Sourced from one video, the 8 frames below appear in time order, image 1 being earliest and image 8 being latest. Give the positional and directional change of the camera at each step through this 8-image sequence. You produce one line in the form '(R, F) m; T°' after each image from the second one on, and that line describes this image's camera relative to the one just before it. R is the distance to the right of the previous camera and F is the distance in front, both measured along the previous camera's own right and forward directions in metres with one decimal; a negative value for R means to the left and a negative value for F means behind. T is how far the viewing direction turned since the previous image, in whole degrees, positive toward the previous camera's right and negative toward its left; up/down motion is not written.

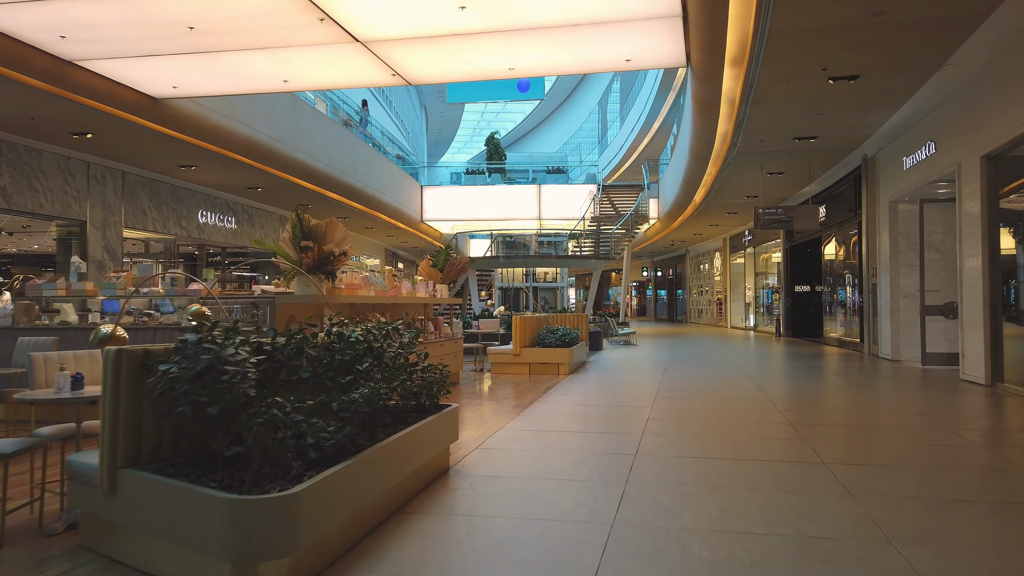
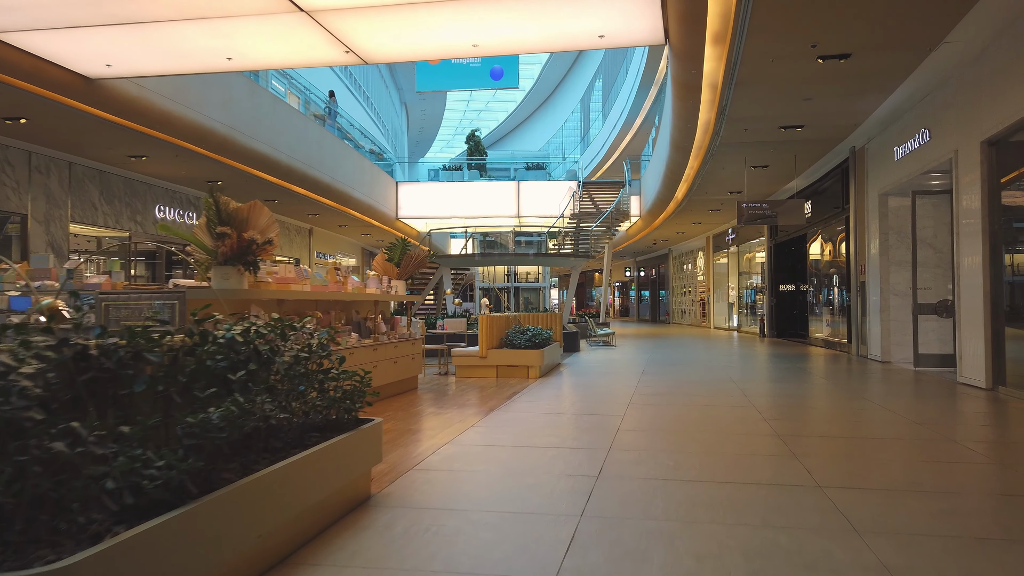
(+0.2, +0.7) m; +1°
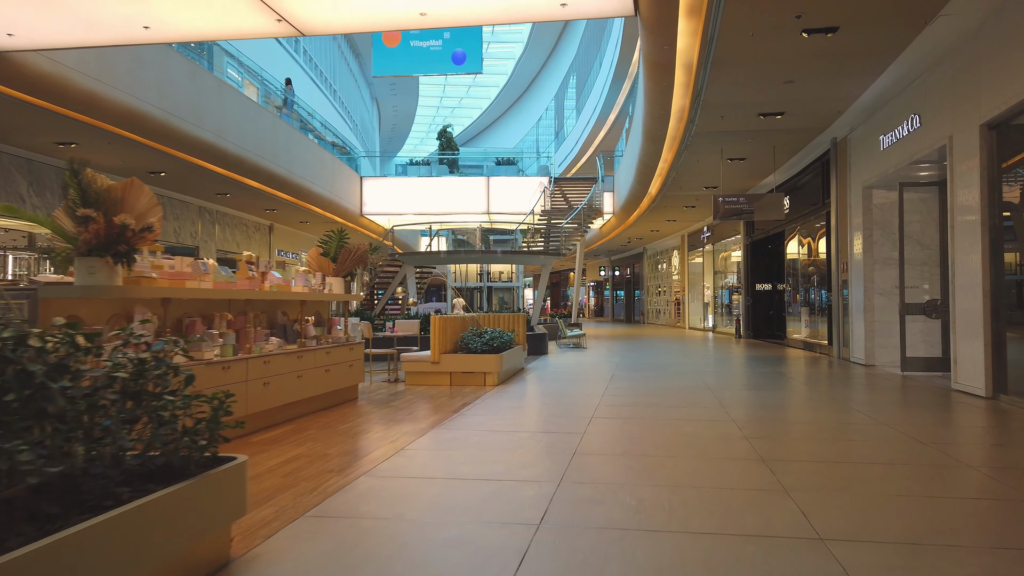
(+0.2, +0.8) m; +2°
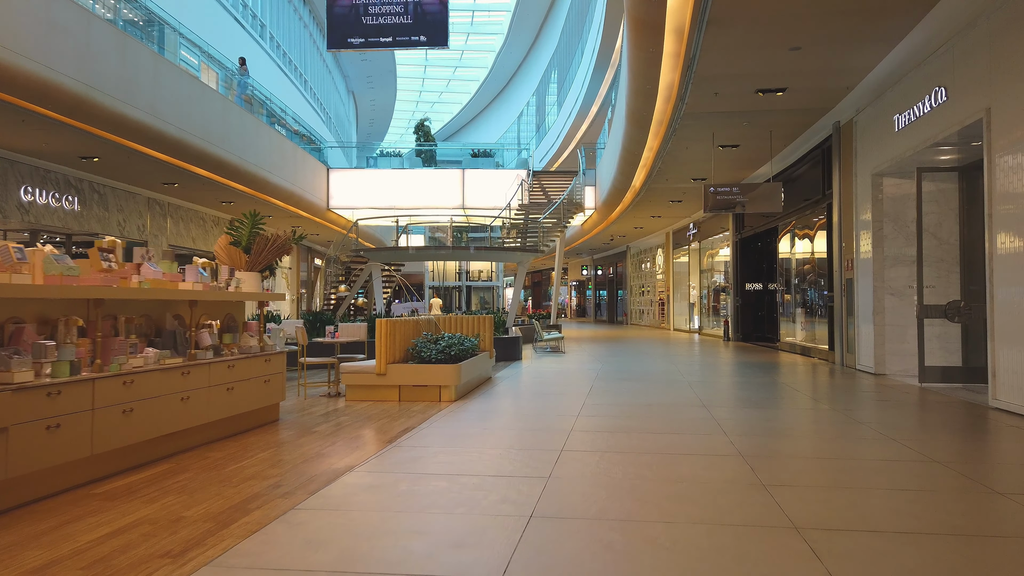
(+0.2, +1.2) m; +1°
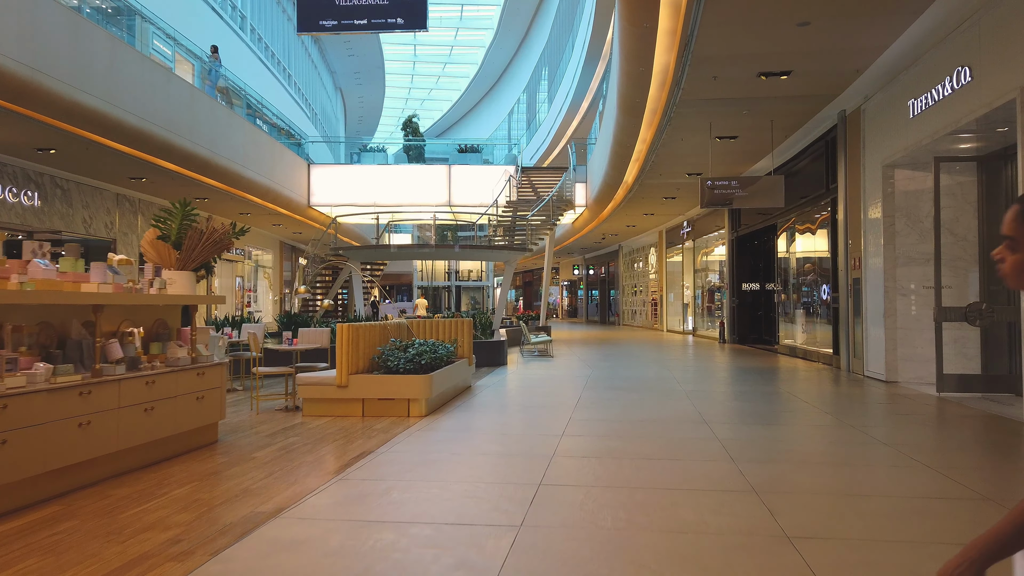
(+0.1, +0.7) m; +1°
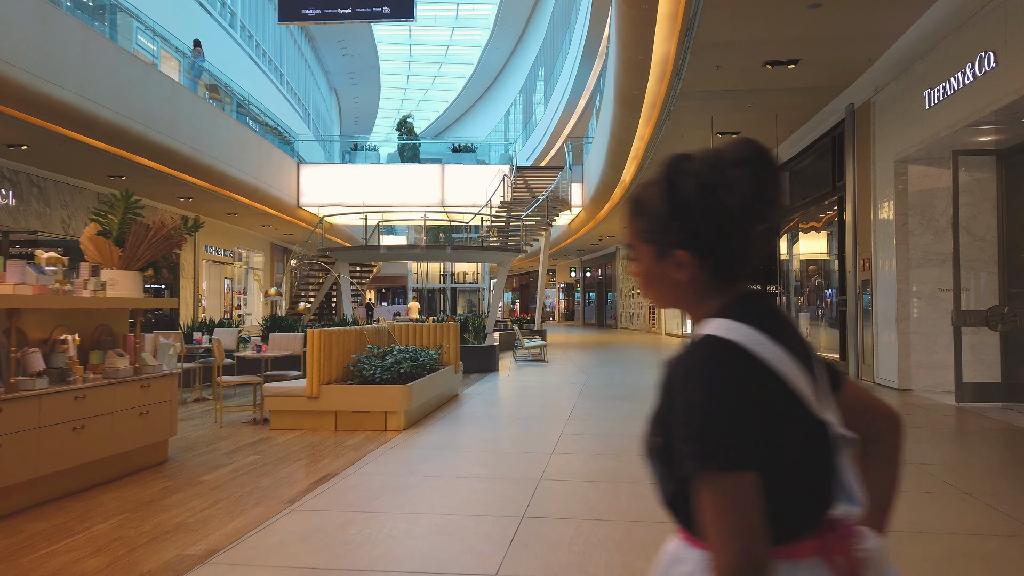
(+0.1, +0.5) m; 0°
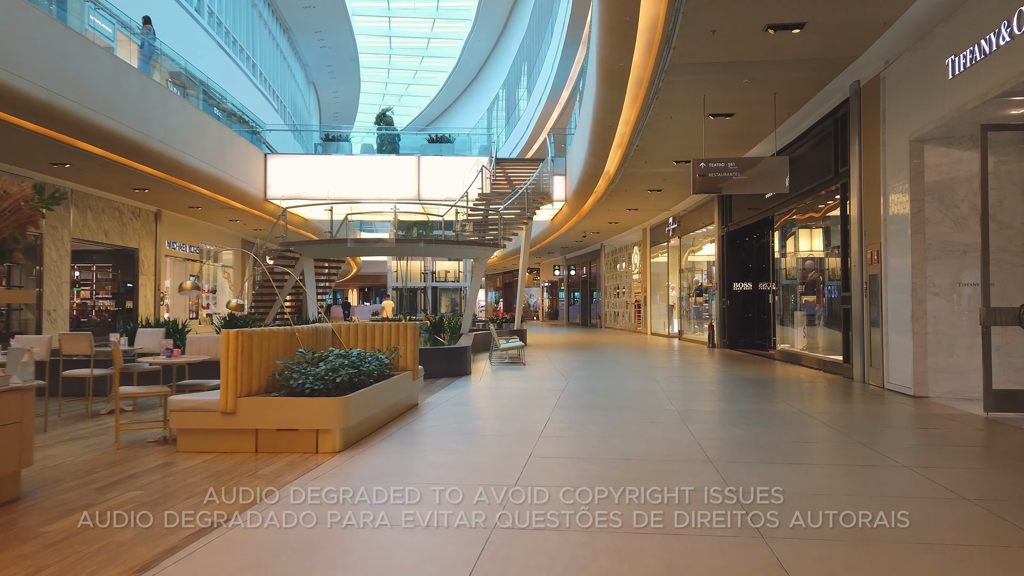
(+0.2, +0.9) m; +1°
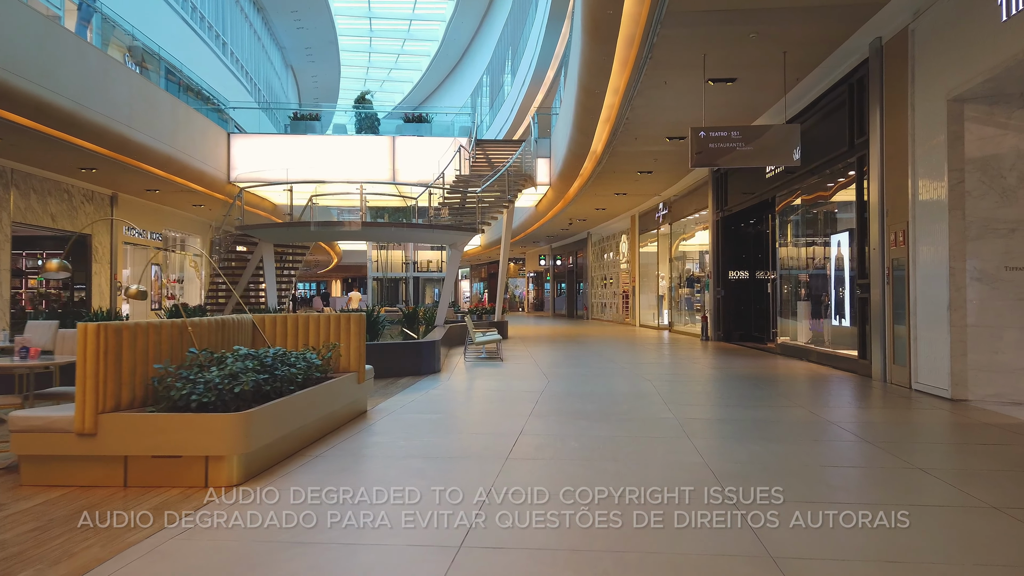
(+0.1, +1.1) m; +1°
